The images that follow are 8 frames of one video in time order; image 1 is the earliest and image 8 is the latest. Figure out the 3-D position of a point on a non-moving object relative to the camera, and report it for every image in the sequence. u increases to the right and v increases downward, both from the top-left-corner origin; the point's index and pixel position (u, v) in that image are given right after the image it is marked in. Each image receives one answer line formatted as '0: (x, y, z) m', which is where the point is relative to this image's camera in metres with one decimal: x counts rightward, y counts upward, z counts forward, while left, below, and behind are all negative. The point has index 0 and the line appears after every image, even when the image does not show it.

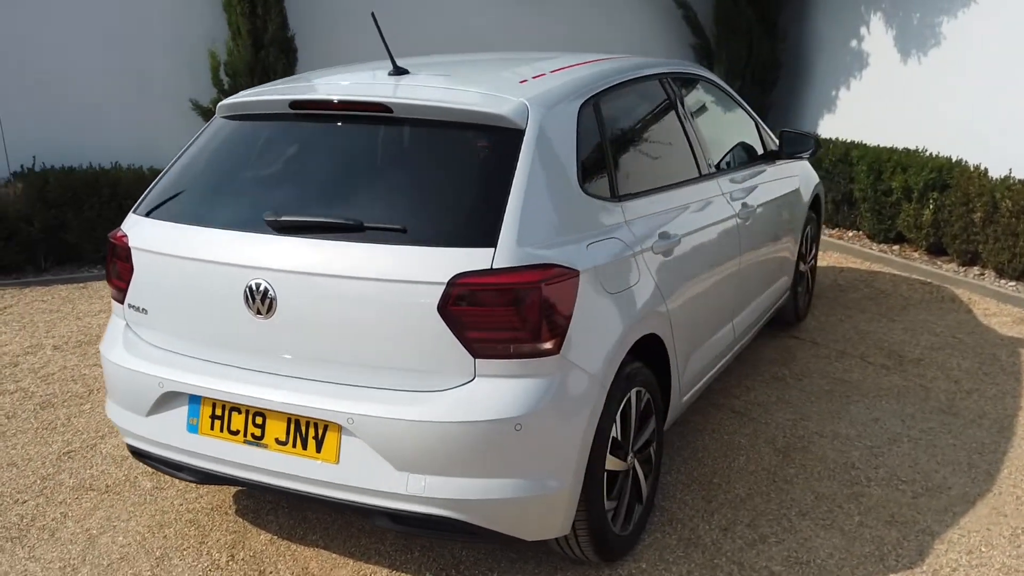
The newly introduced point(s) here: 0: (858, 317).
0: (+1.9, -0.2, +5.3) m
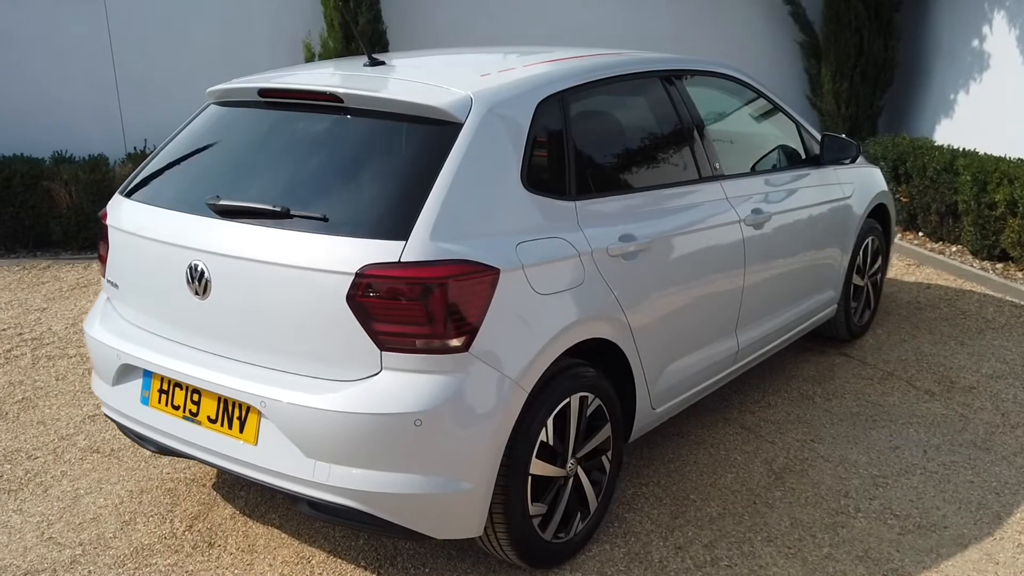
0: (+2.1, -0.3, +4.9) m
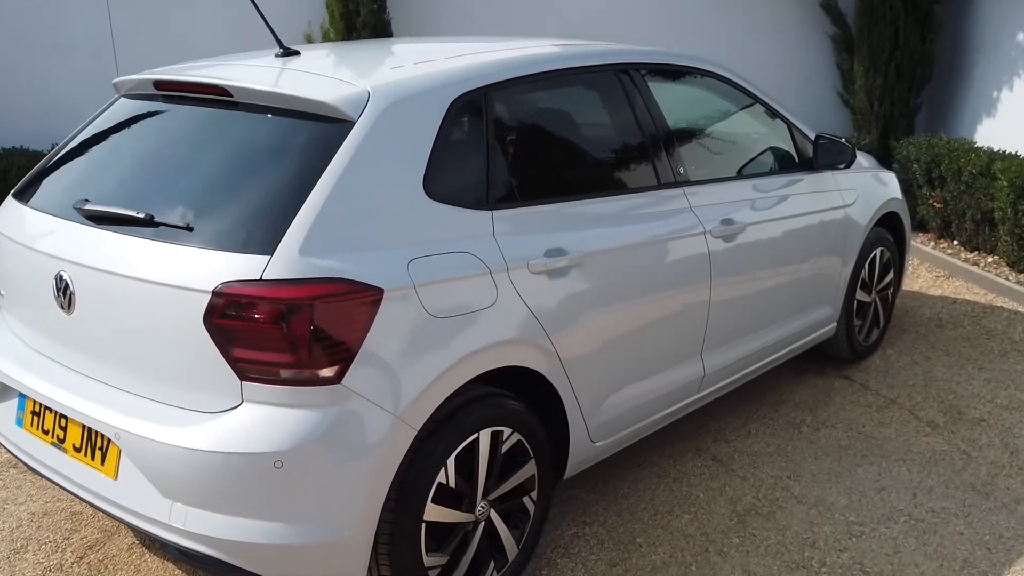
0: (+2.0, -0.3, +4.5) m
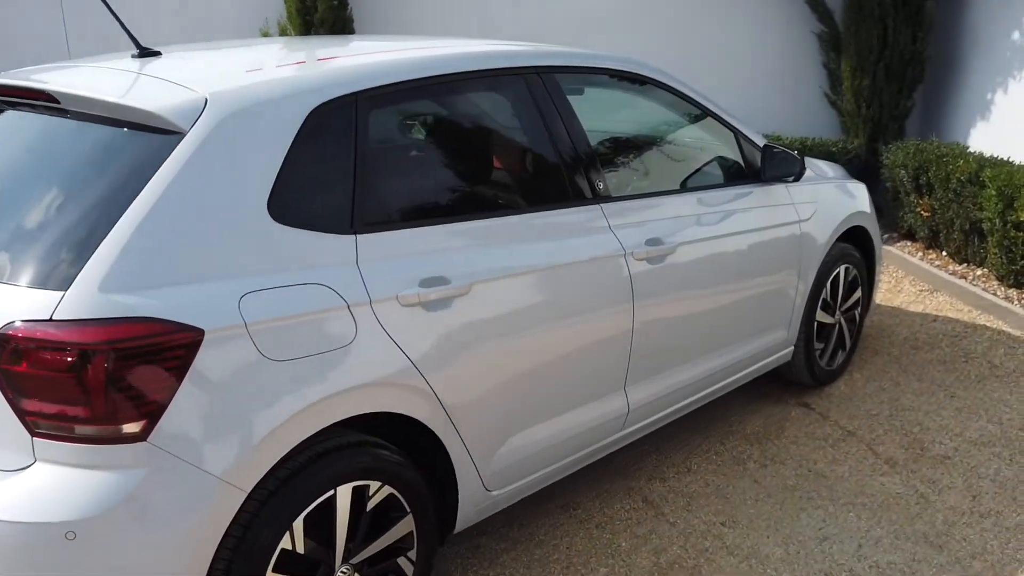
0: (+1.7, -0.4, +4.2) m
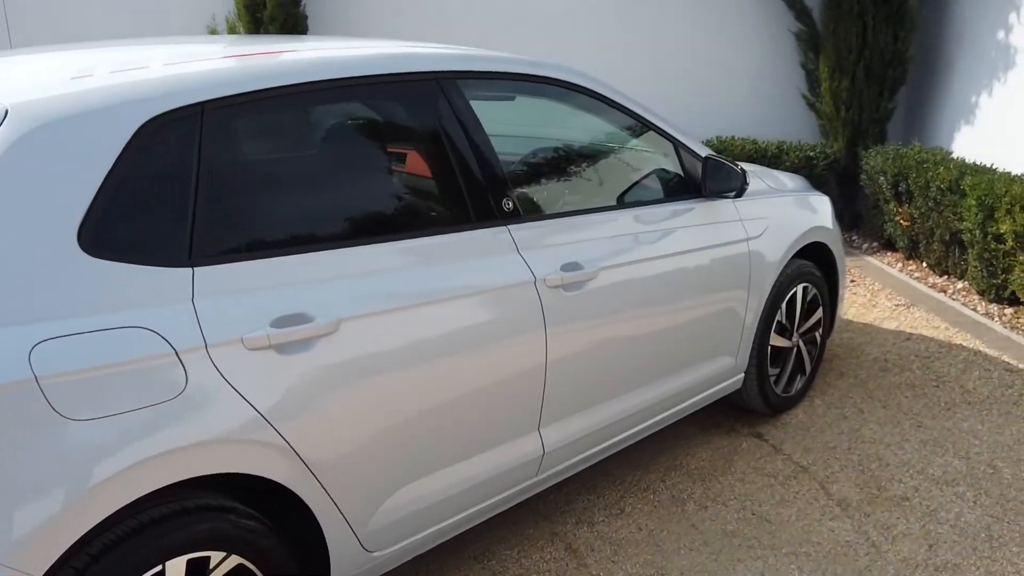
0: (+1.4, -0.5, +3.9) m
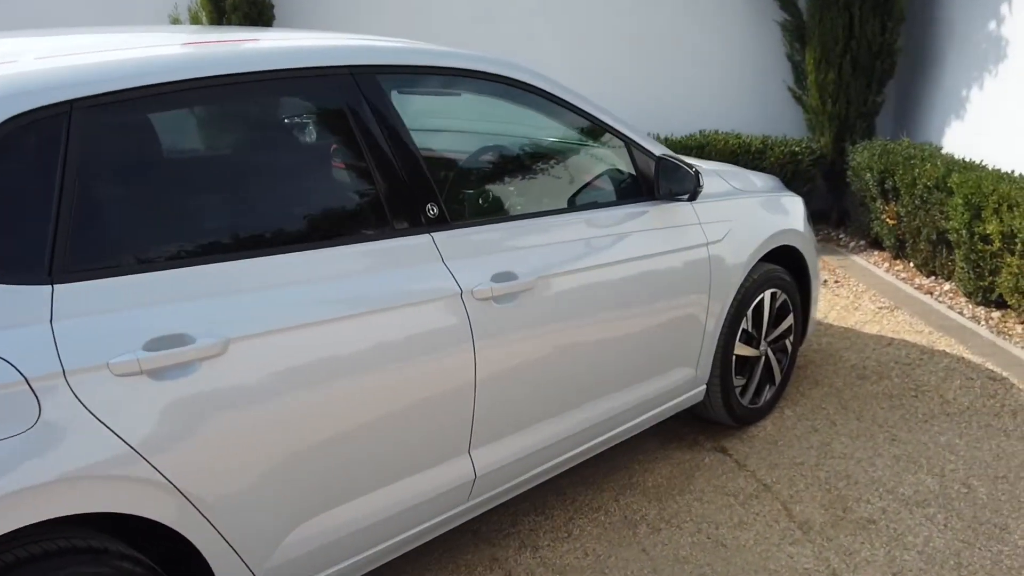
0: (+1.2, -0.5, +3.7) m
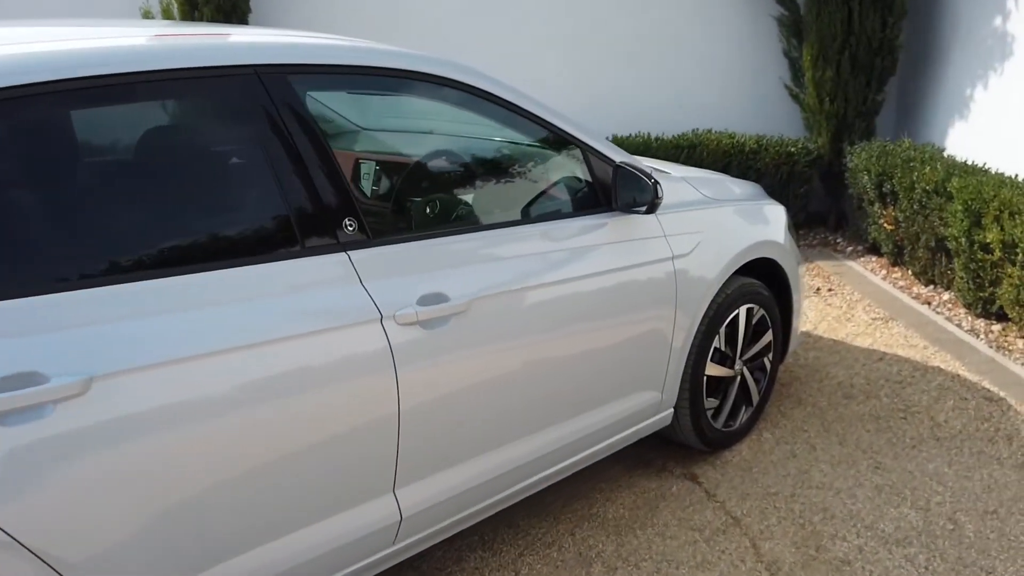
0: (+1.1, -0.6, +3.4) m
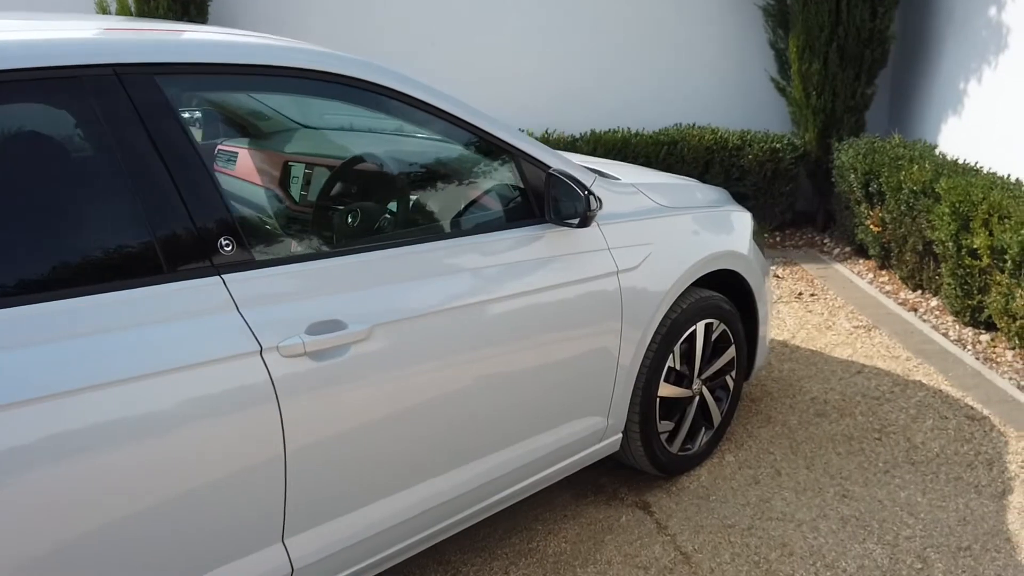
0: (+0.9, -0.6, +3.2) m
